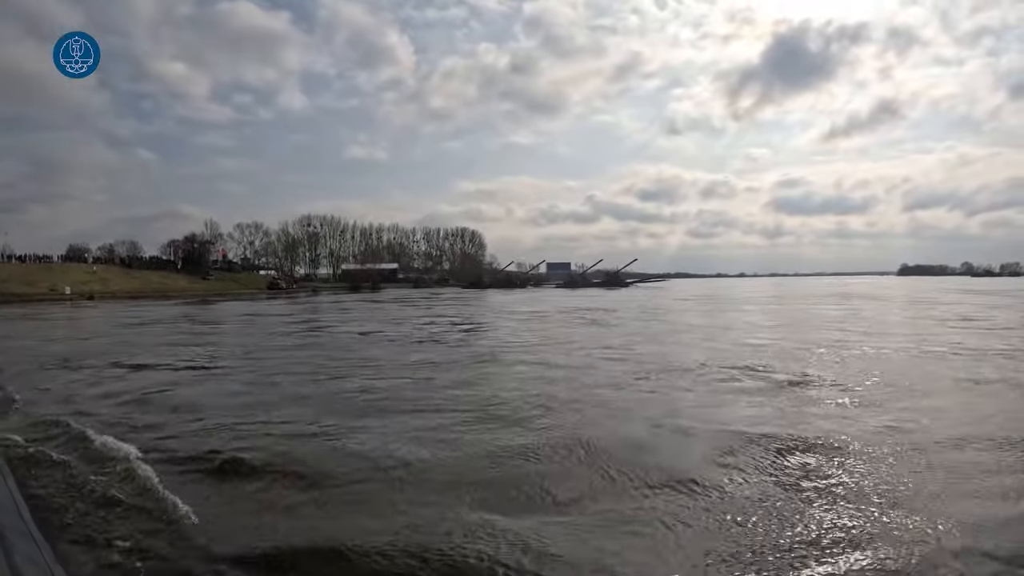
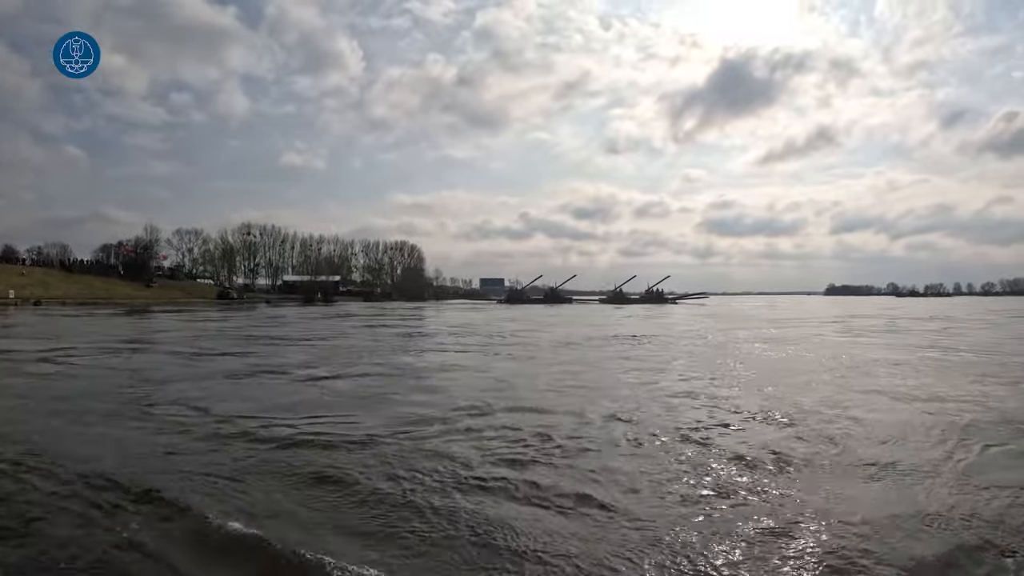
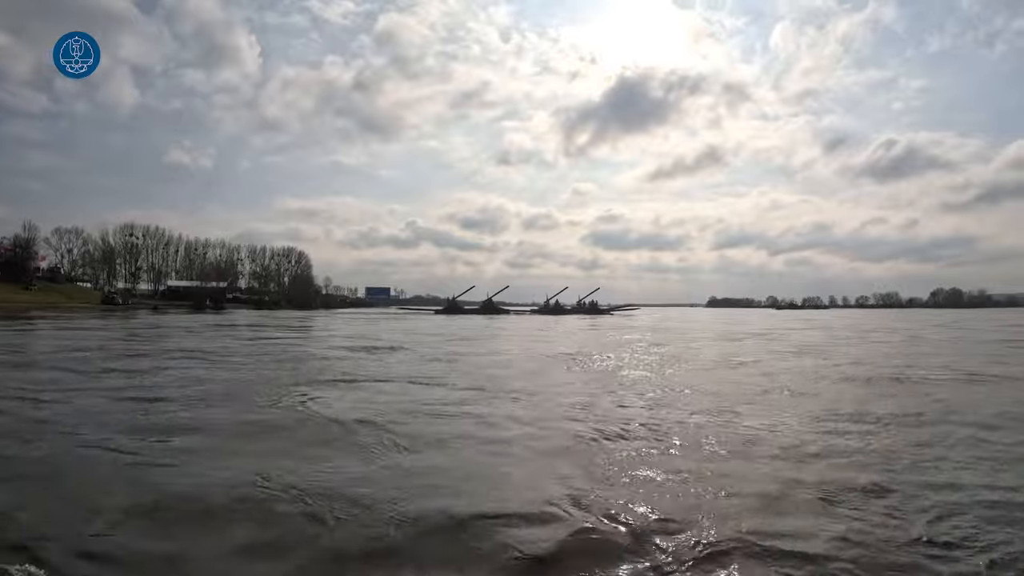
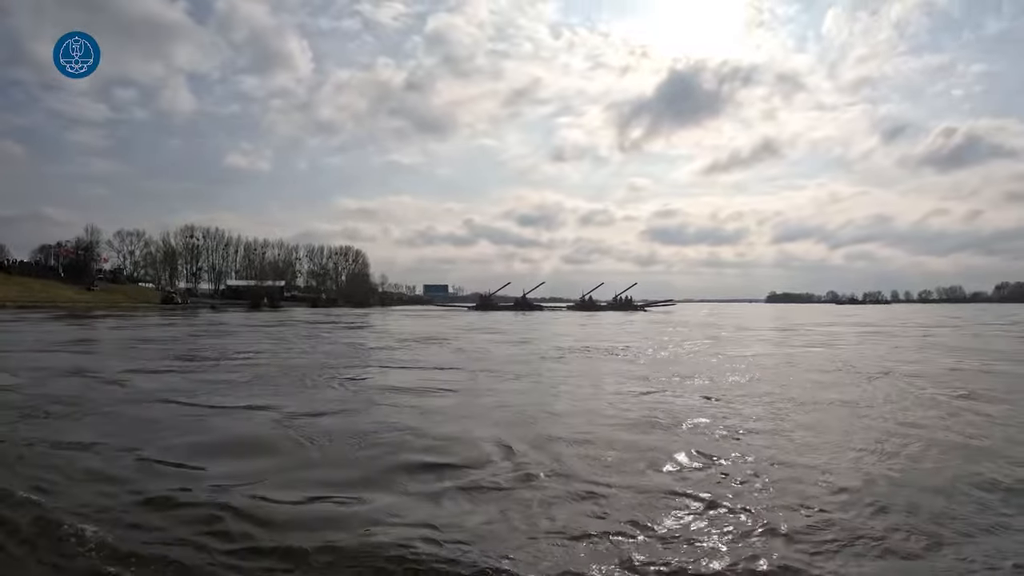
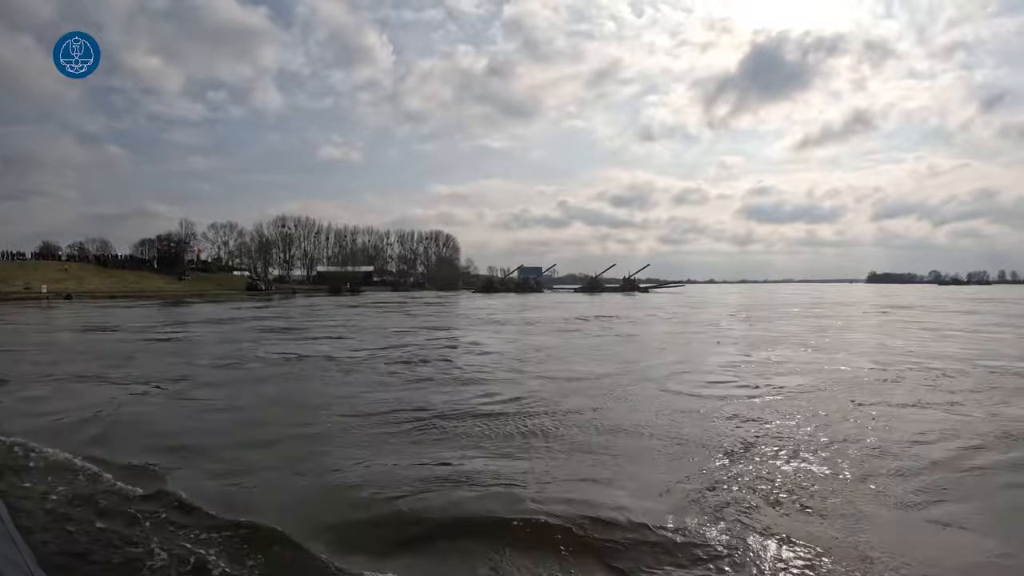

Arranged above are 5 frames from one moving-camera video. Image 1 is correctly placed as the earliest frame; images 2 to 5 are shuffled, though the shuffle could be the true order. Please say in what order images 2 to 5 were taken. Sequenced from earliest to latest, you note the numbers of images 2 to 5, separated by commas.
5, 2, 4, 3
